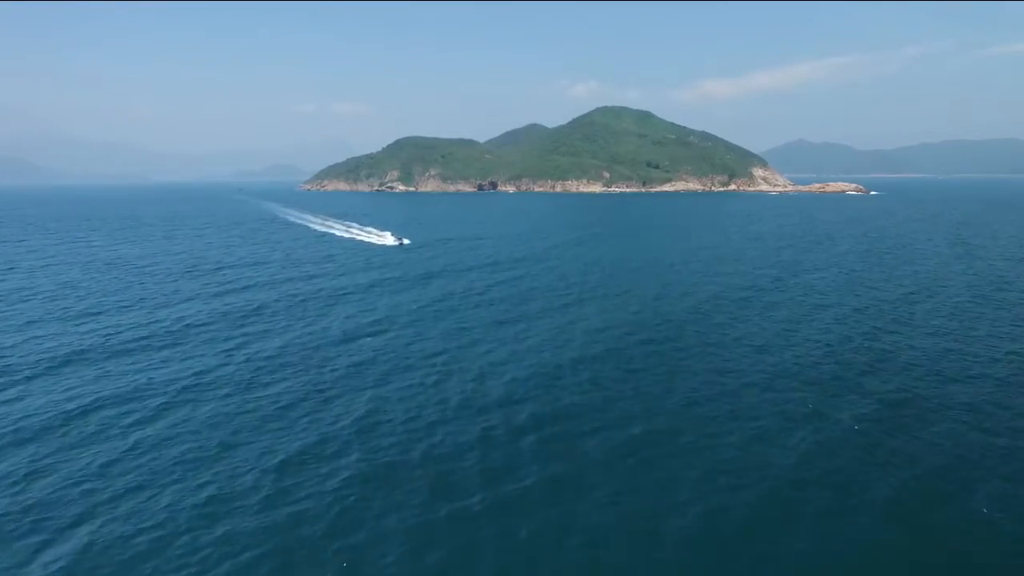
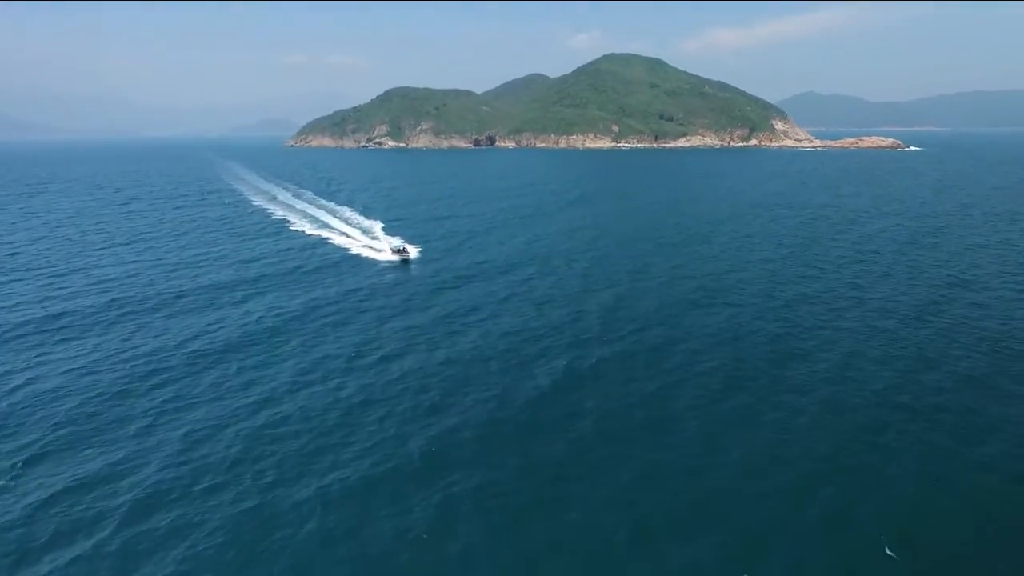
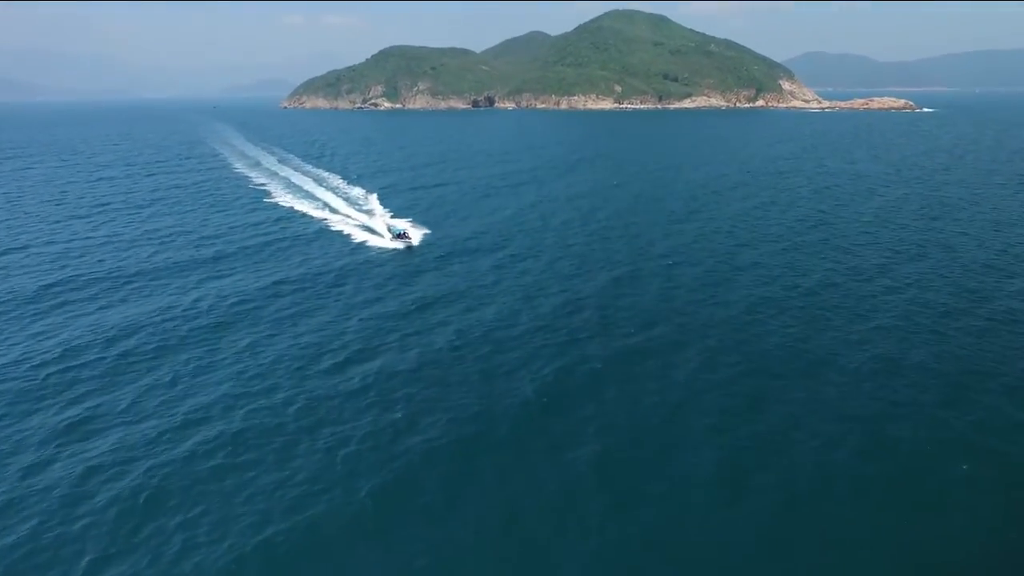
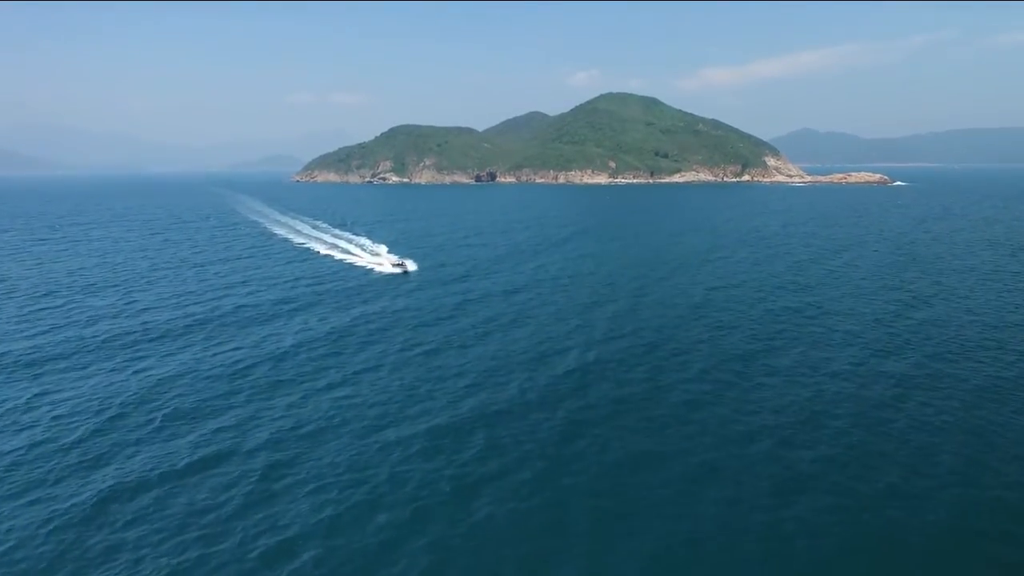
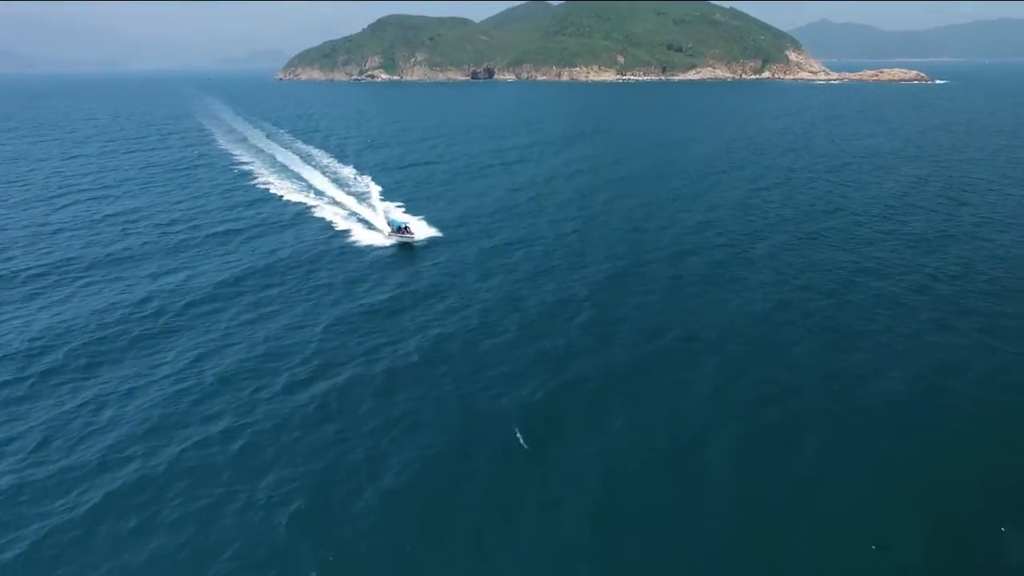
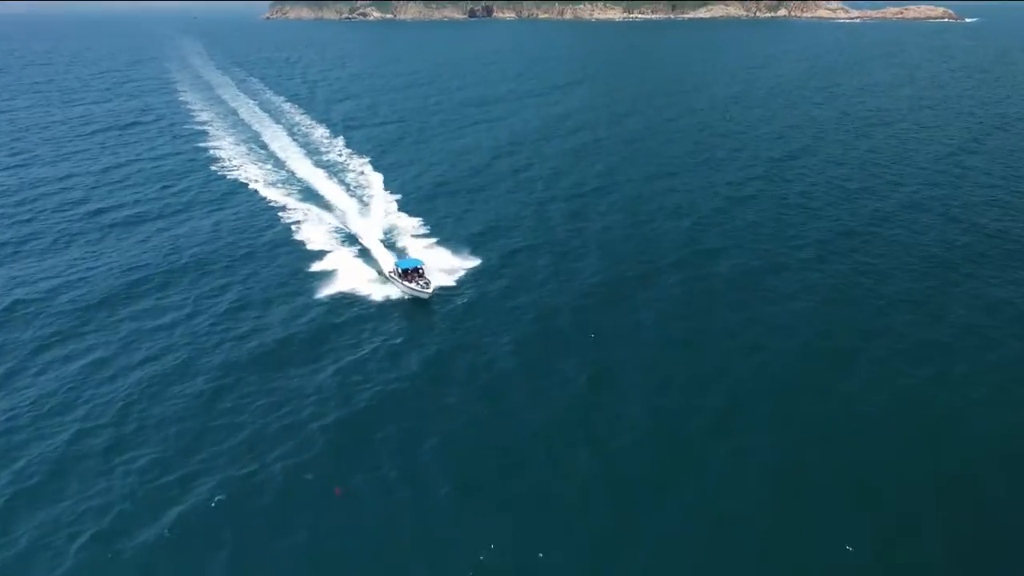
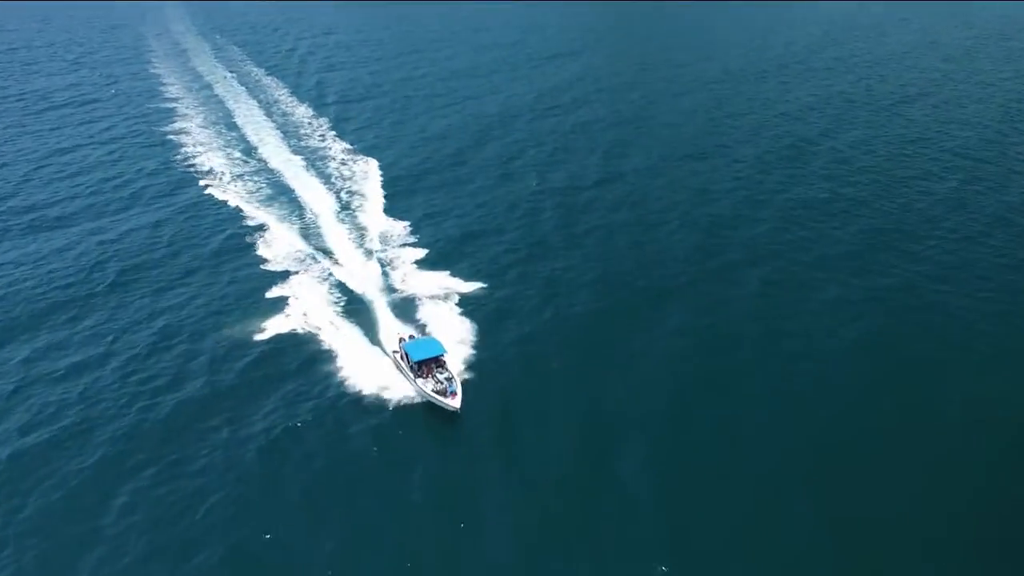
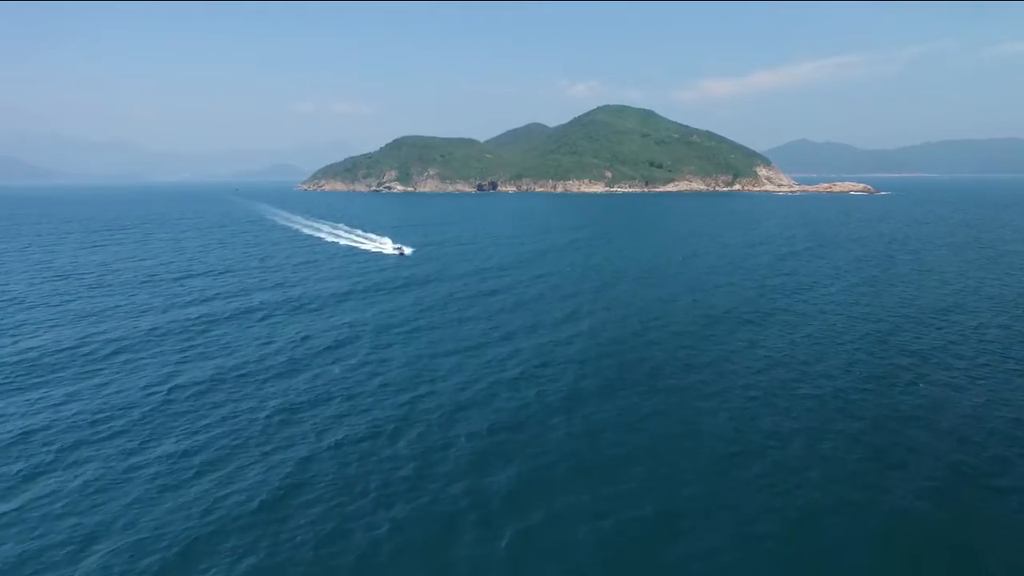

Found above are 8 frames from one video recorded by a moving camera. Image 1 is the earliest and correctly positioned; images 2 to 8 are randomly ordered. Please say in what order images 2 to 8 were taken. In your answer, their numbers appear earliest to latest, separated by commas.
8, 4, 2, 3, 5, 6, 7
